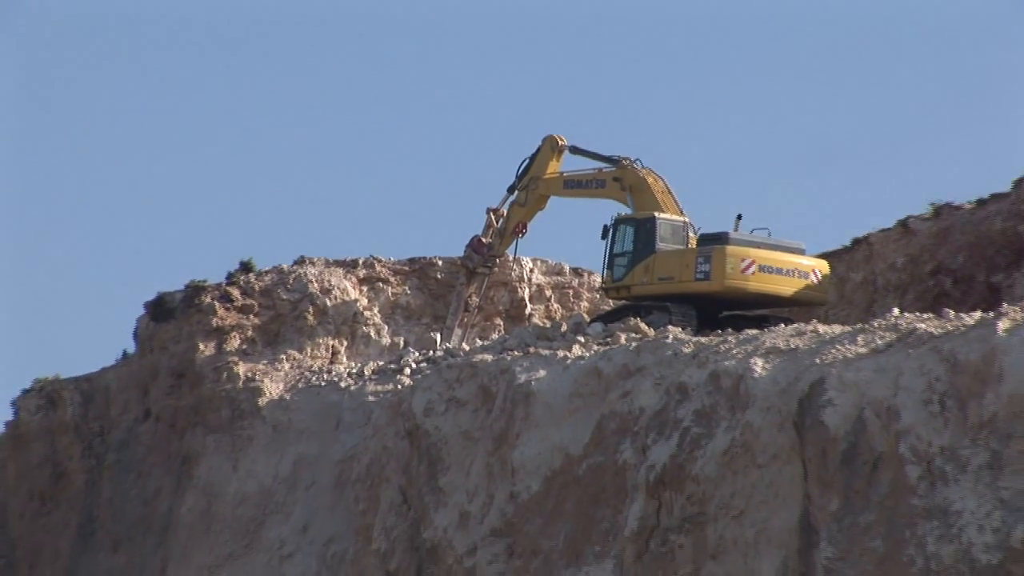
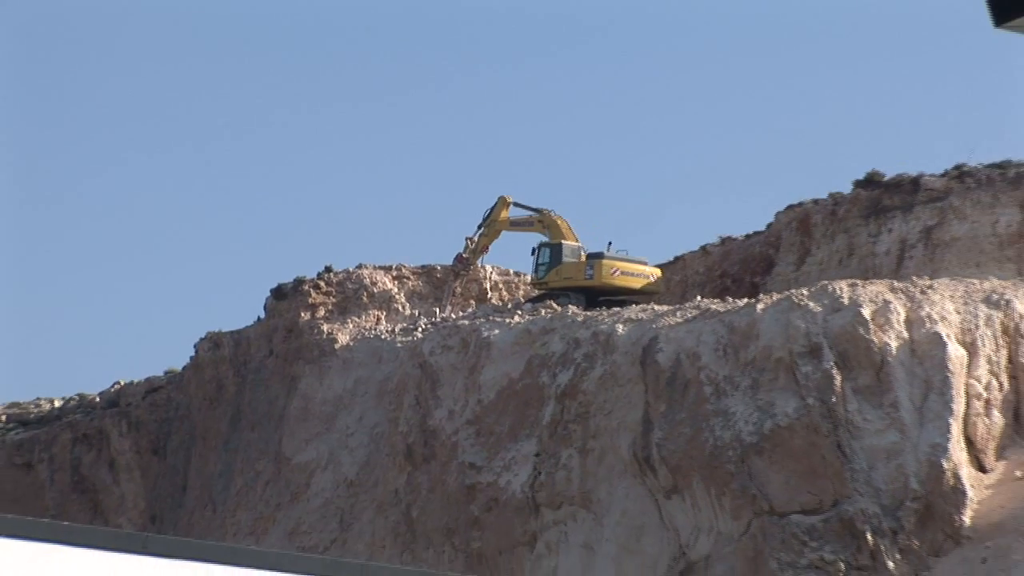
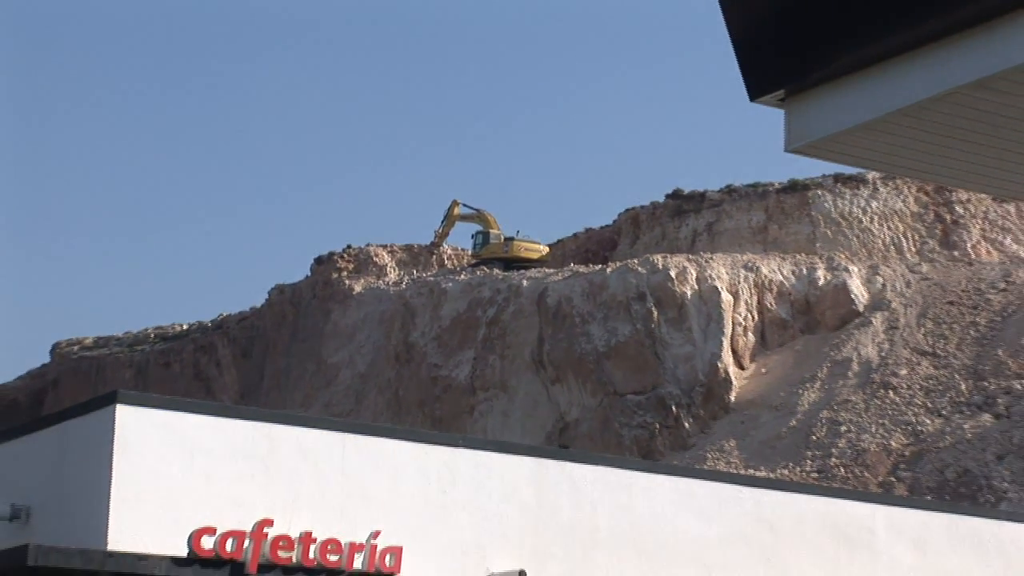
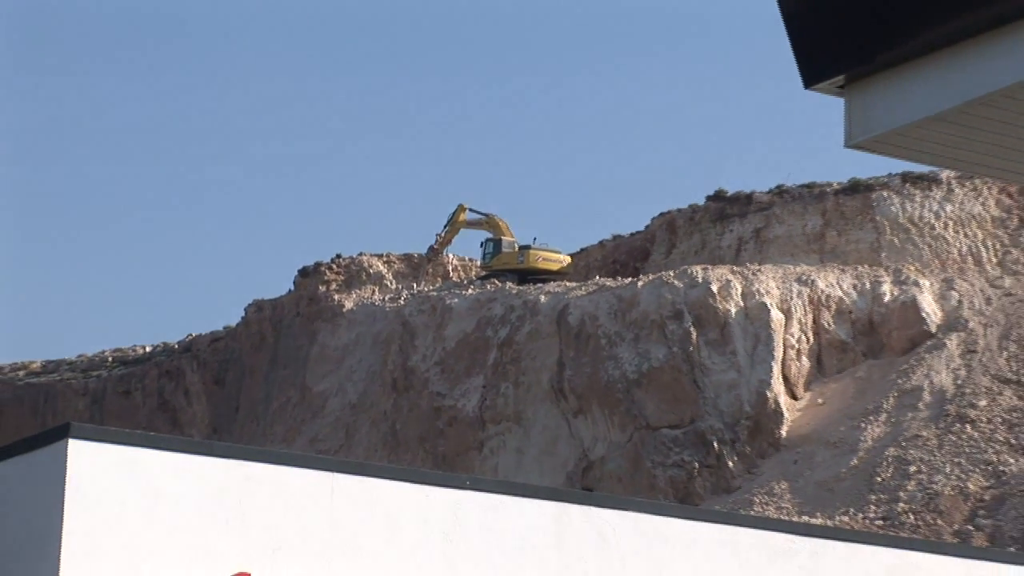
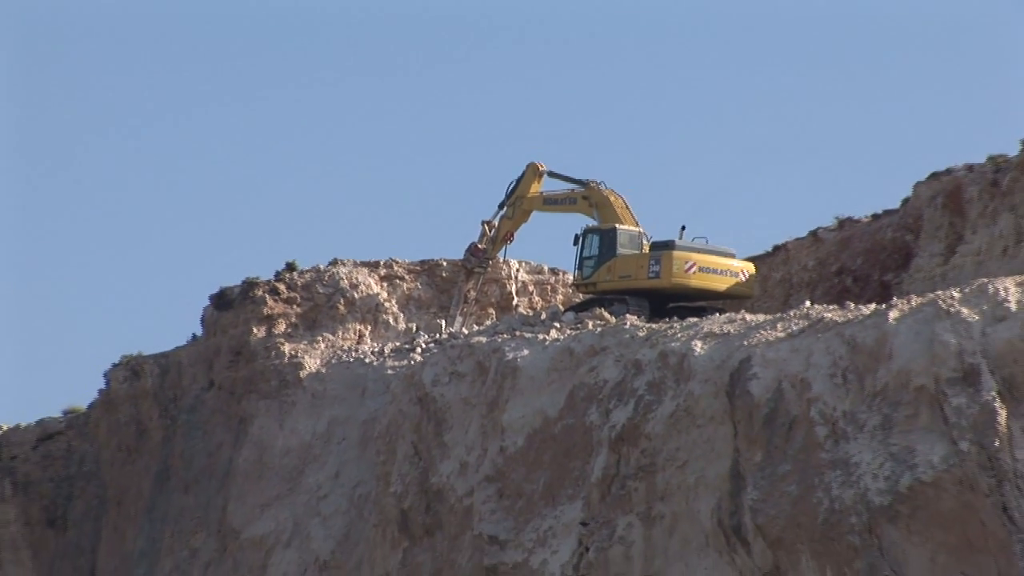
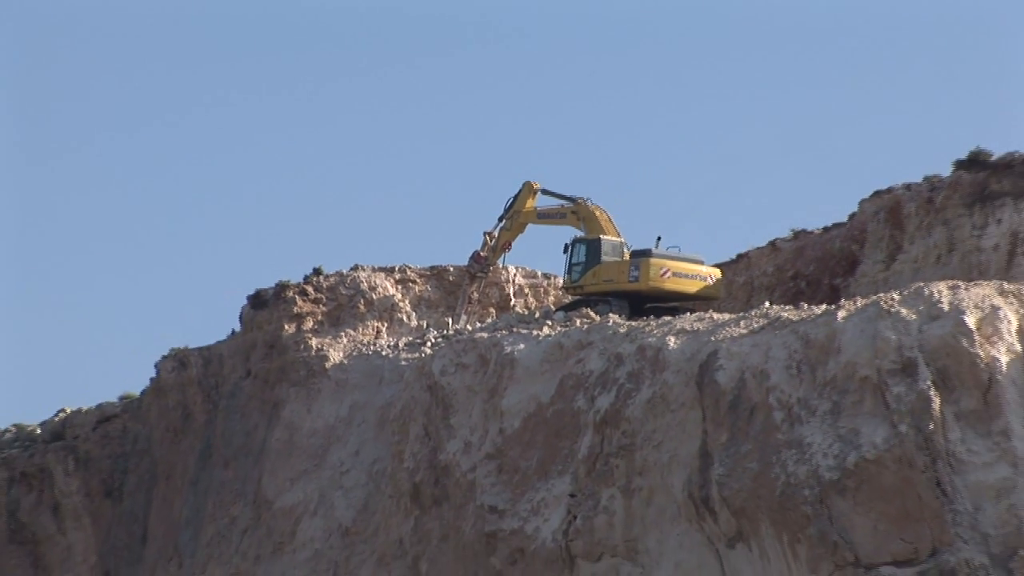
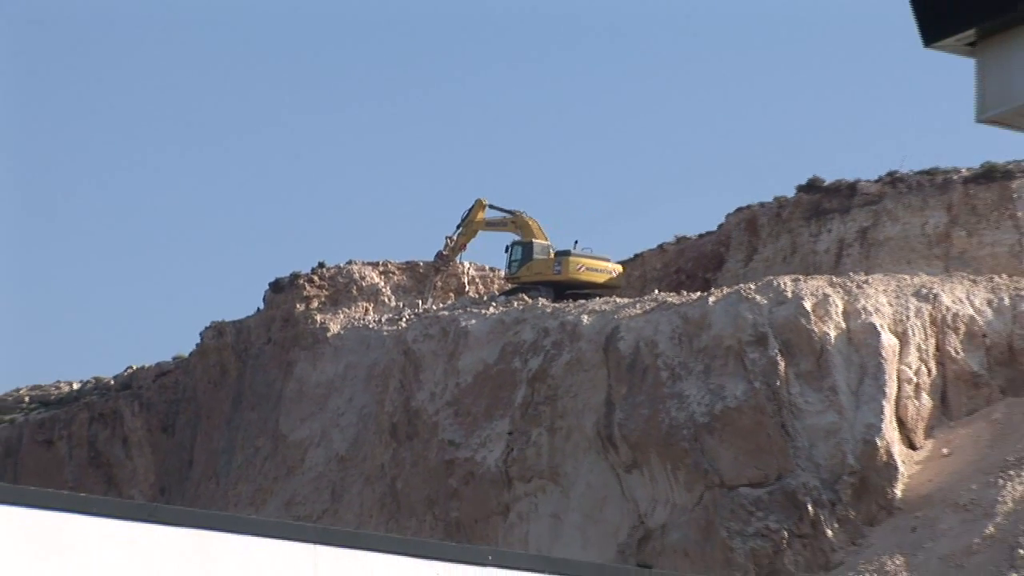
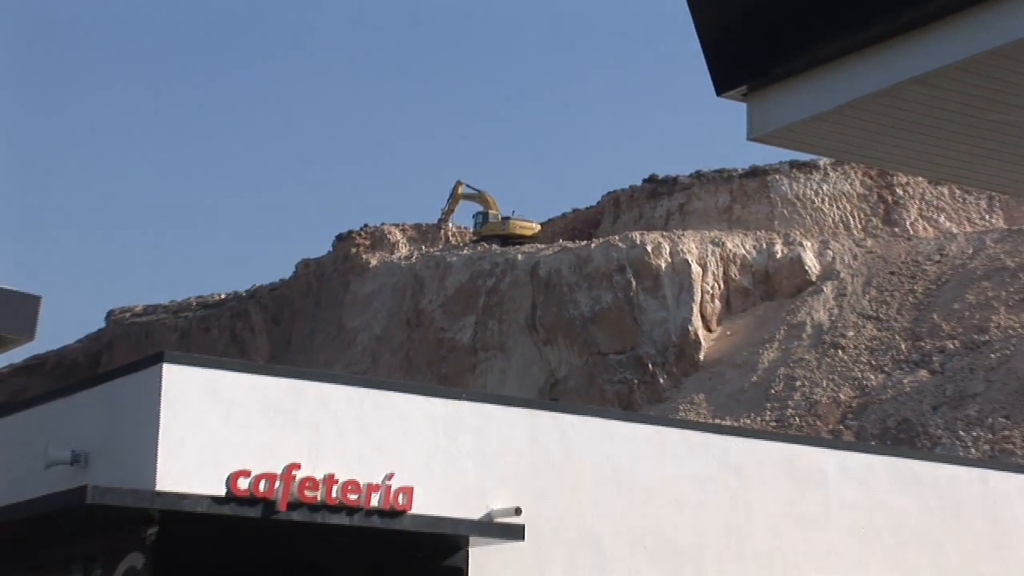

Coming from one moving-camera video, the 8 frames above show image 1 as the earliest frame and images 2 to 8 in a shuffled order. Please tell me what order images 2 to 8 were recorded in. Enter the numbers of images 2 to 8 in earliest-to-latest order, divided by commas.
5, 6, 2, 7, 4, 3, 8
